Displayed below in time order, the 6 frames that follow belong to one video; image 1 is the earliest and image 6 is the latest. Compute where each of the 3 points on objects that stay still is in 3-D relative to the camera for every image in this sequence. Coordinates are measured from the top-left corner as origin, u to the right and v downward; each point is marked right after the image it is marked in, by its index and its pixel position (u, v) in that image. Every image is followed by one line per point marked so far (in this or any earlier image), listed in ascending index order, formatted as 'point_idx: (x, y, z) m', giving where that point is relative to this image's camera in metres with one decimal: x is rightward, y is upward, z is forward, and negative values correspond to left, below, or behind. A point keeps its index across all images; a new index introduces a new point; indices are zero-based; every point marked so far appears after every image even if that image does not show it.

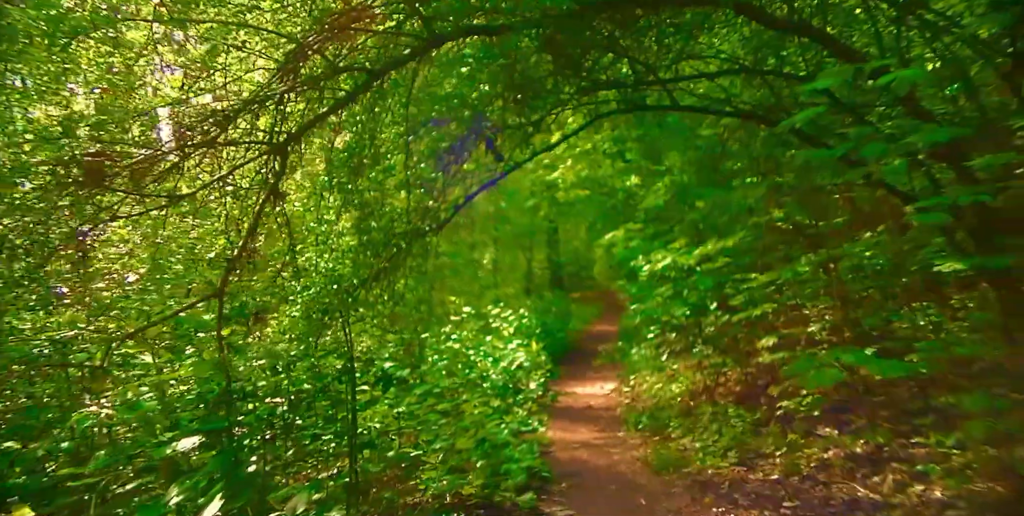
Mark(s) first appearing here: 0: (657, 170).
0: (+1.7, +1.0, +10.7) m
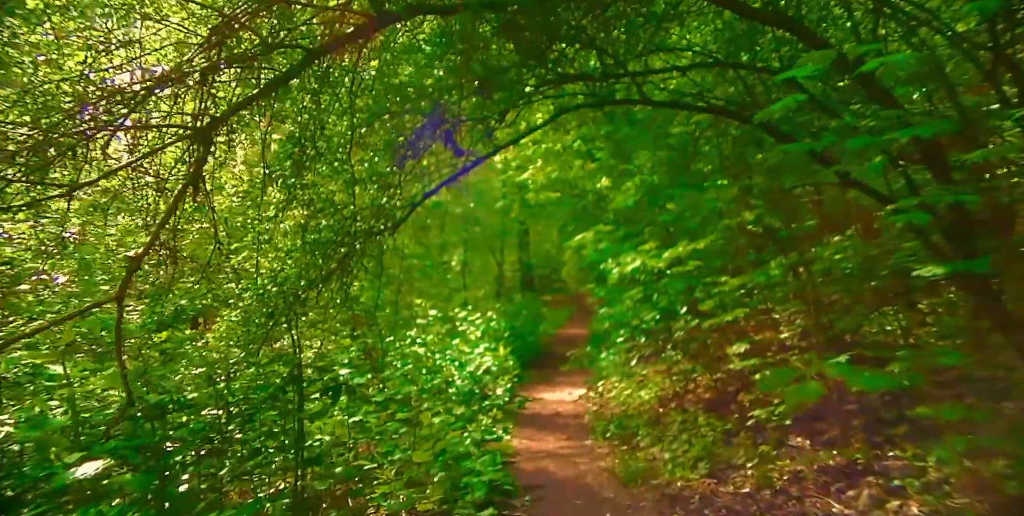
0: (+1.3, +1.0, +10.5) m
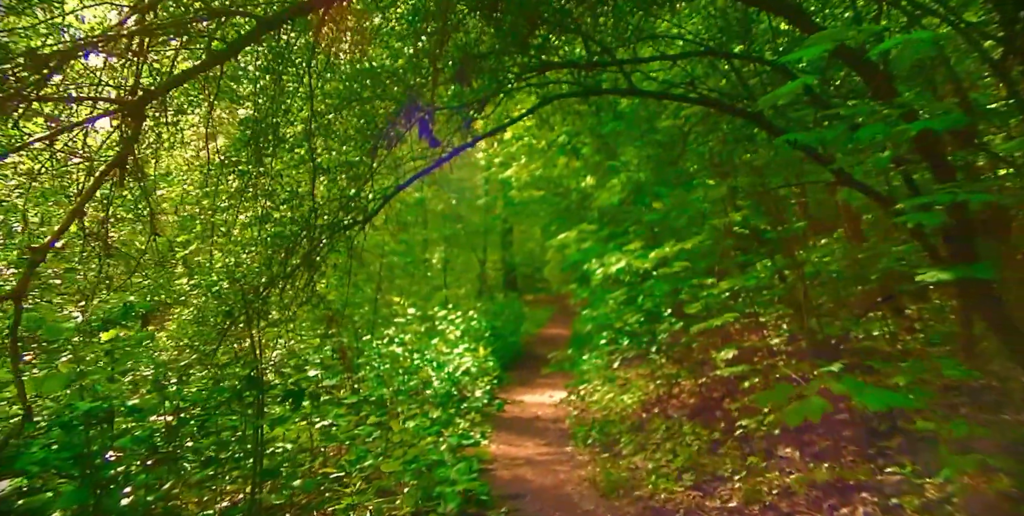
0: (+1.1, +1.0, +10.1) m
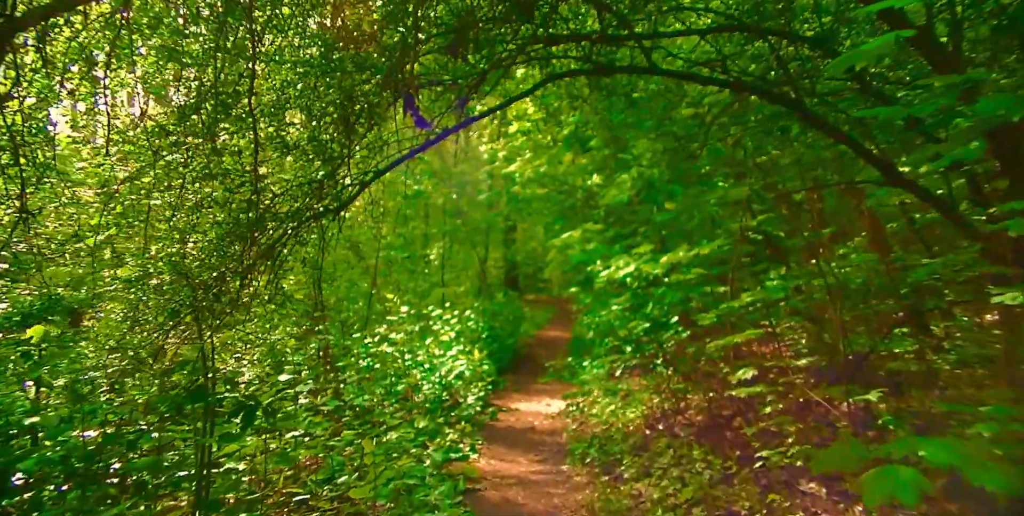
0: (+1.1, +1.0, +9.4) m
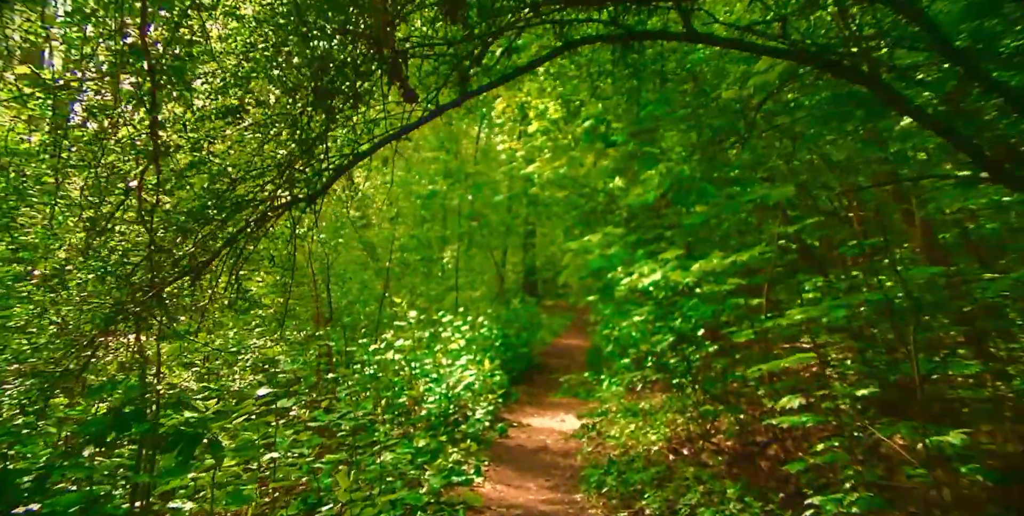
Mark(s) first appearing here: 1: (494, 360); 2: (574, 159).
0: (+1.3, +0.9, +8.6) m
1: (-0.3, -1.6, +14.2) m
2: (+0.9, +1.5, +13.9) m
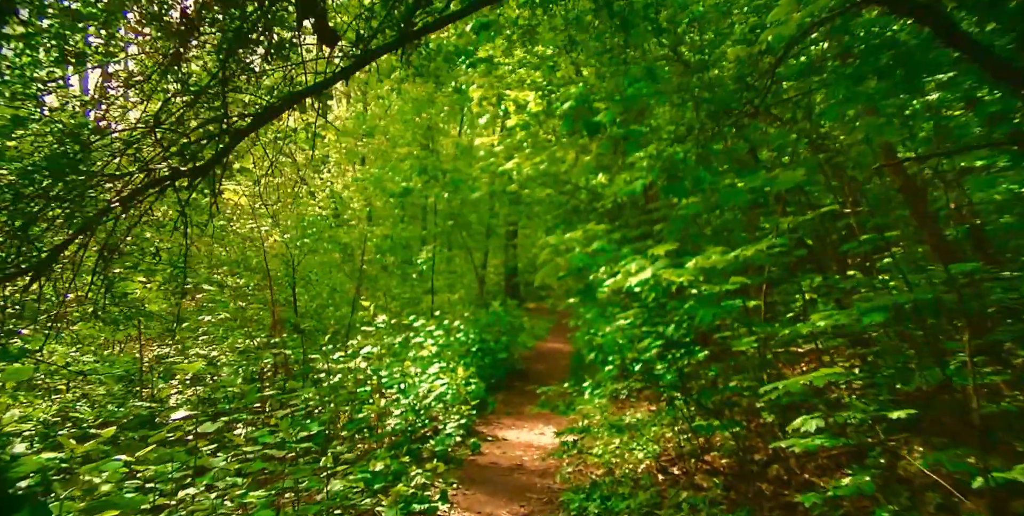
0: (+1.0, +0.9, +7.7) m
1: (-0.6, -1.6, +13.3) m
2: (+0.6, +1.5, +13.1) m
